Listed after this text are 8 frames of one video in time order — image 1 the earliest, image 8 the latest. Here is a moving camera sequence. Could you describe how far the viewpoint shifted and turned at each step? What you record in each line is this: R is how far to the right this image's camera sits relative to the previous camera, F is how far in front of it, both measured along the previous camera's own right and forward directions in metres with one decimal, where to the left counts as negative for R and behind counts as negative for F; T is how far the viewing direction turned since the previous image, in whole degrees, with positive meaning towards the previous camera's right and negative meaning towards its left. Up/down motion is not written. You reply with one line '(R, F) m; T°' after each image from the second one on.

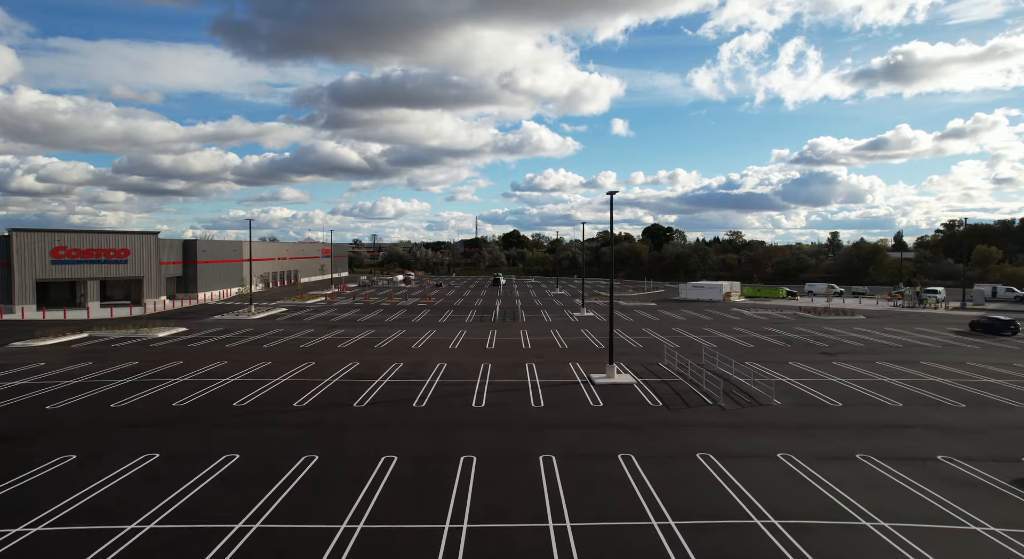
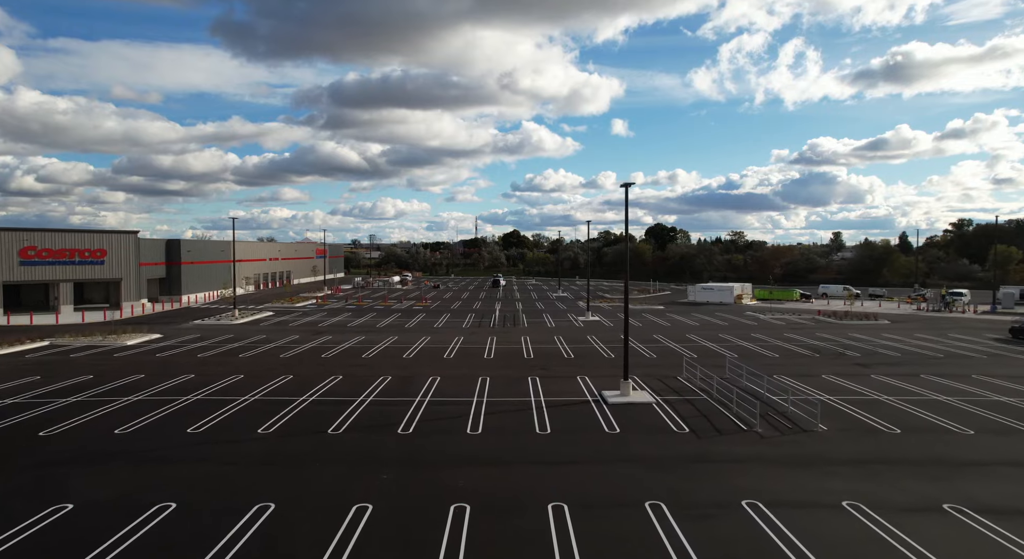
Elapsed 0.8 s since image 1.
(0.0, +2.8) m; 0°
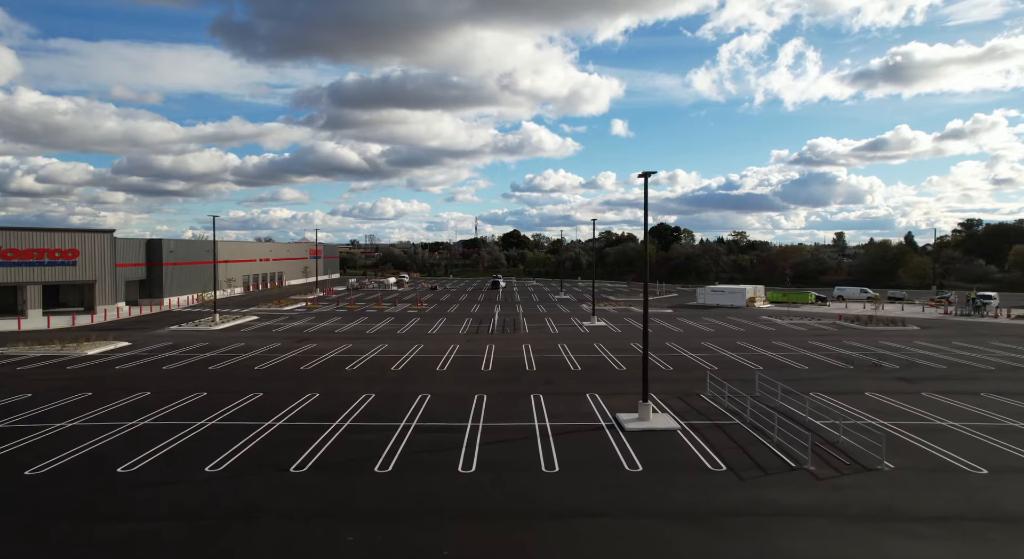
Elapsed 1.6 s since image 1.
(0.0, +2.9) m; 0°
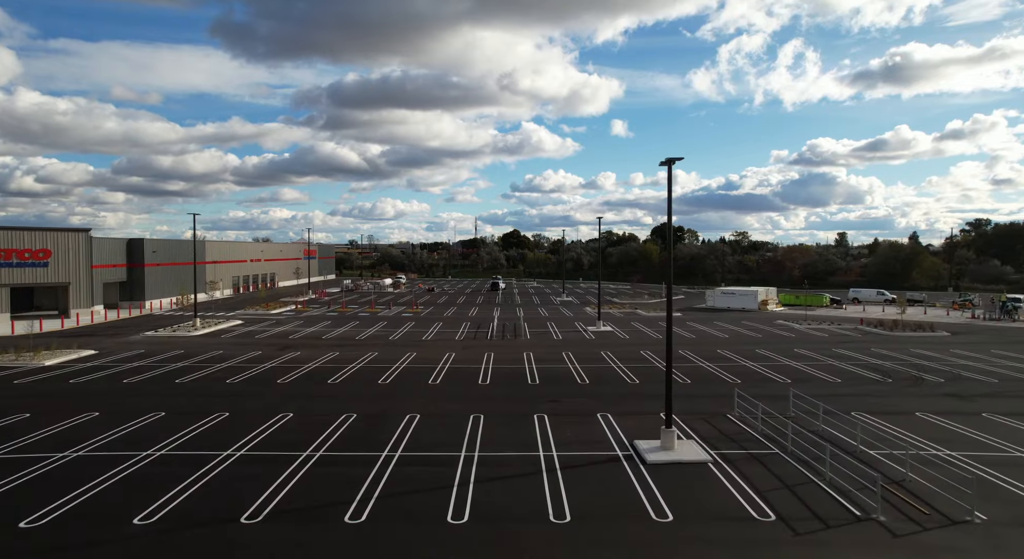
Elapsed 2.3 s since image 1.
(0.0, +2.5) m; 0°
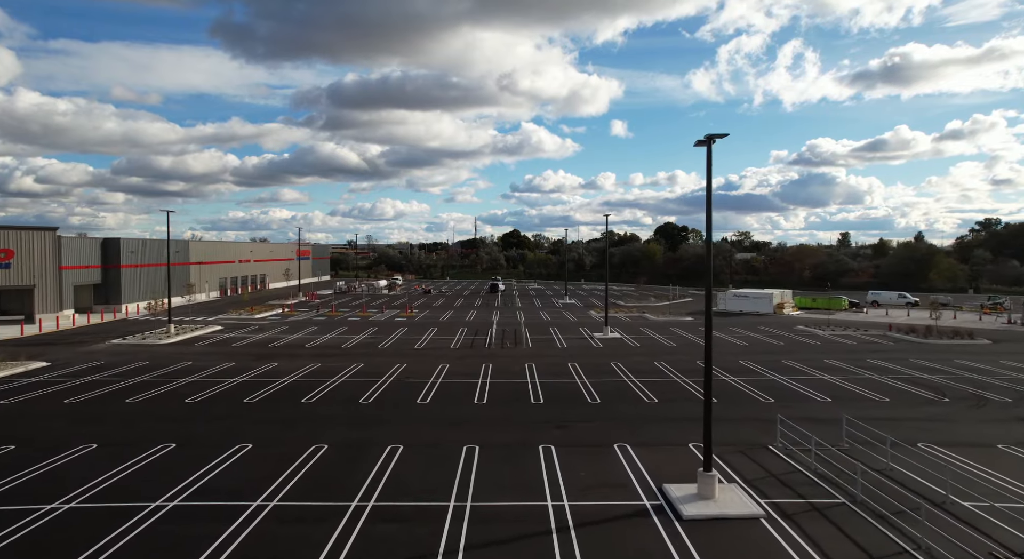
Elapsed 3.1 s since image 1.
(0.0, +2.9) m; 0°
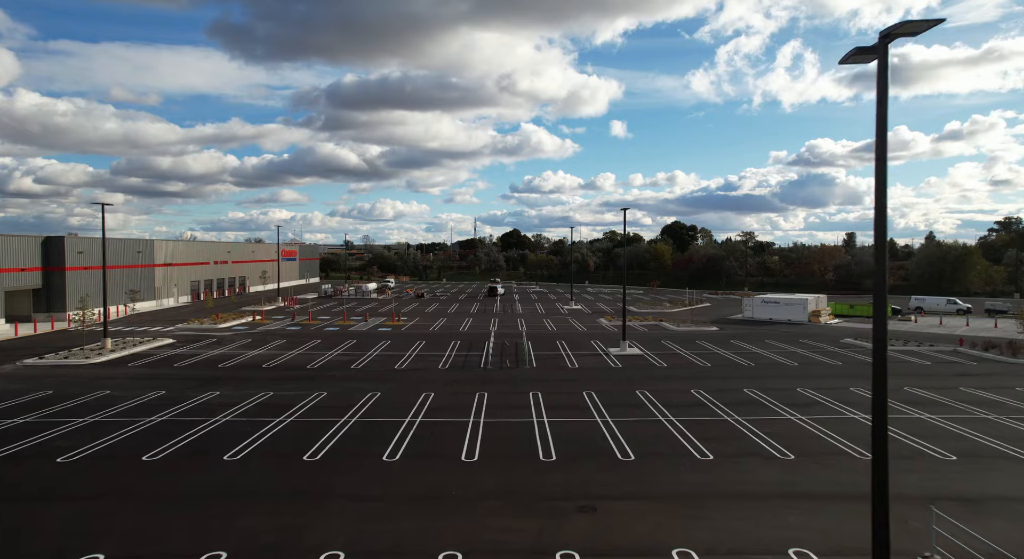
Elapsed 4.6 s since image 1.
(0.0, +5.6) m; 0°
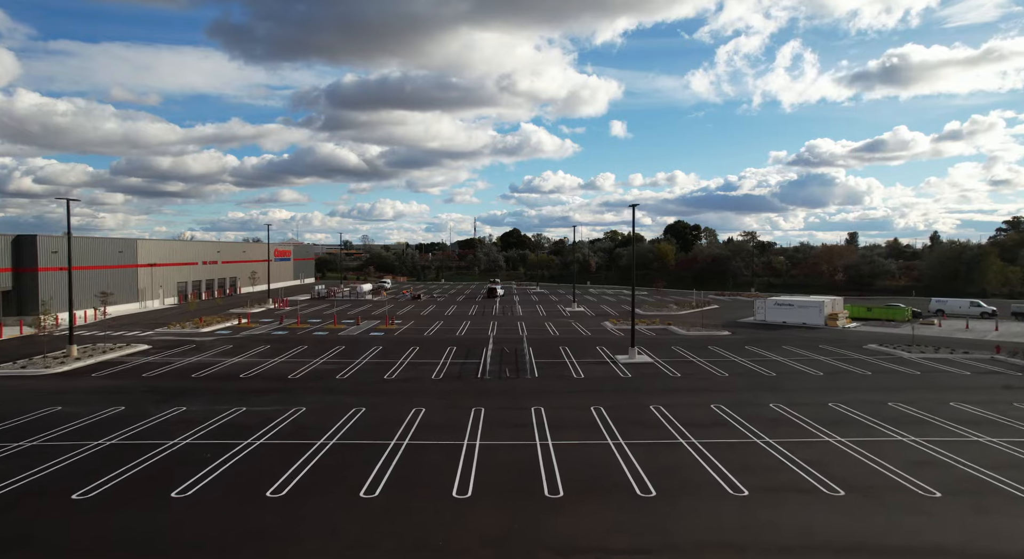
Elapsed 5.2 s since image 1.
(0.0, +2.3) m; 0°
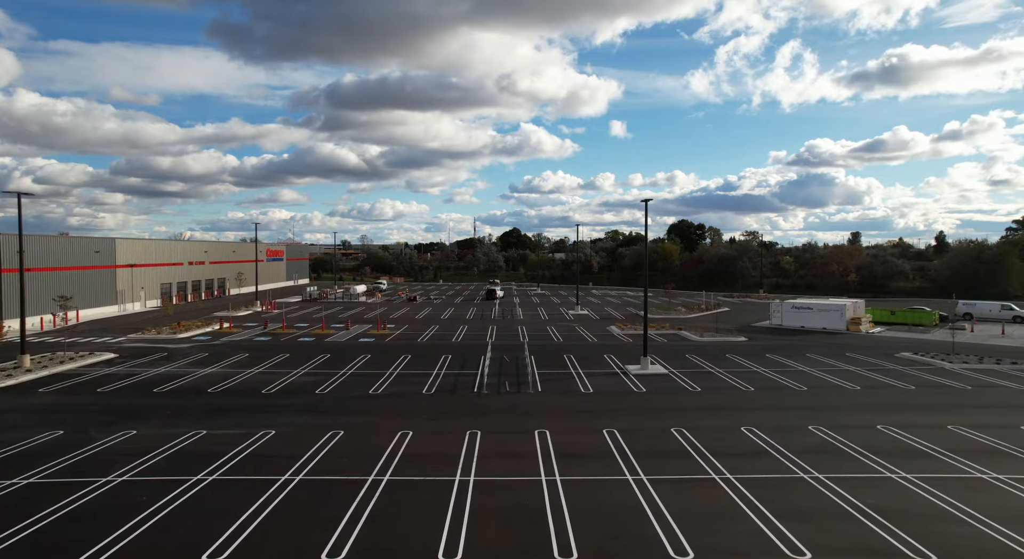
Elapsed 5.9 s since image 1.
(0.0, +2.7) m; 0°
